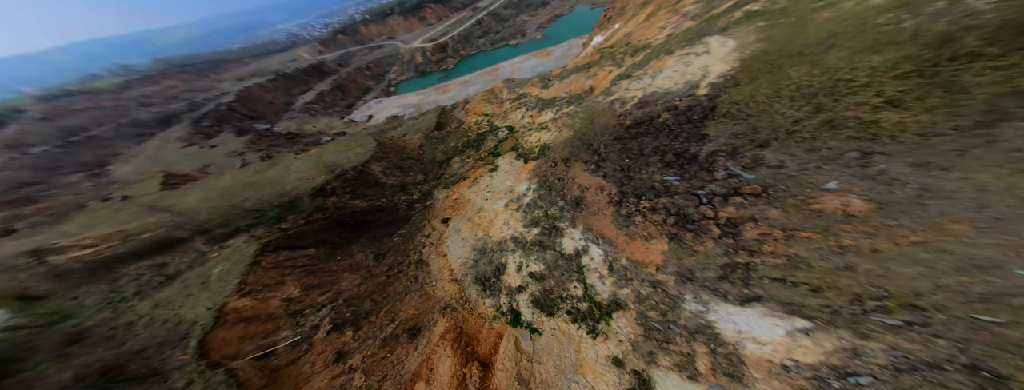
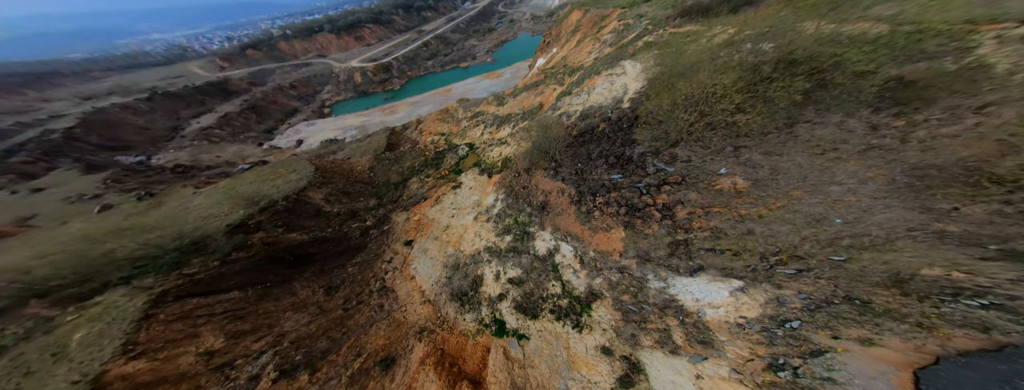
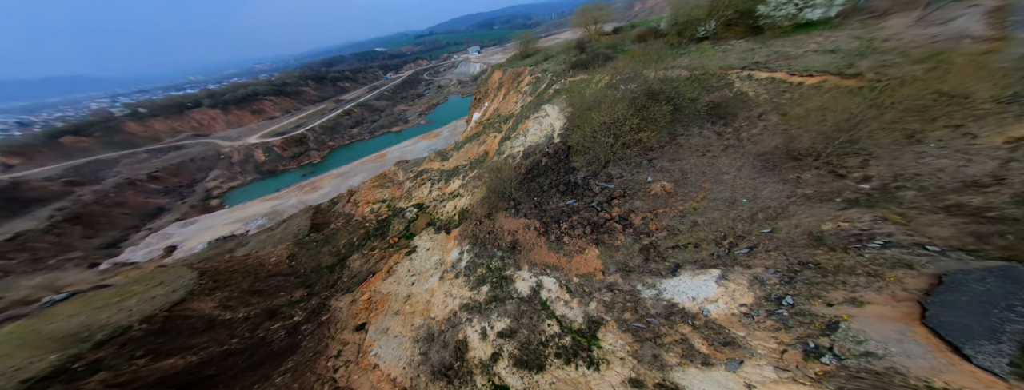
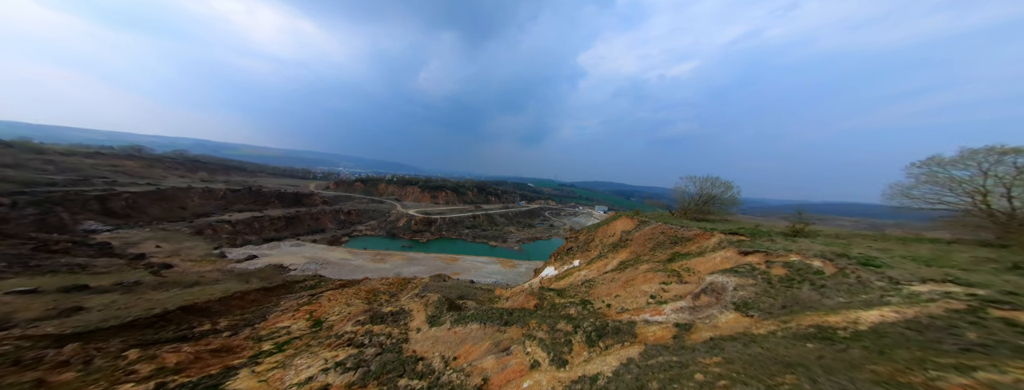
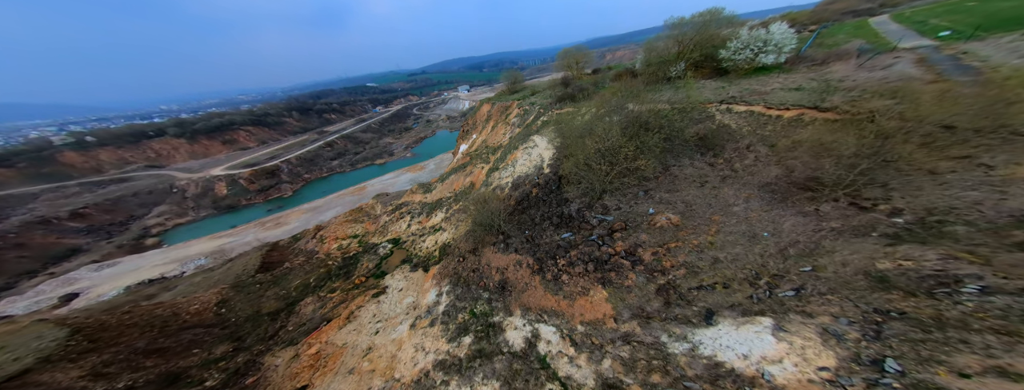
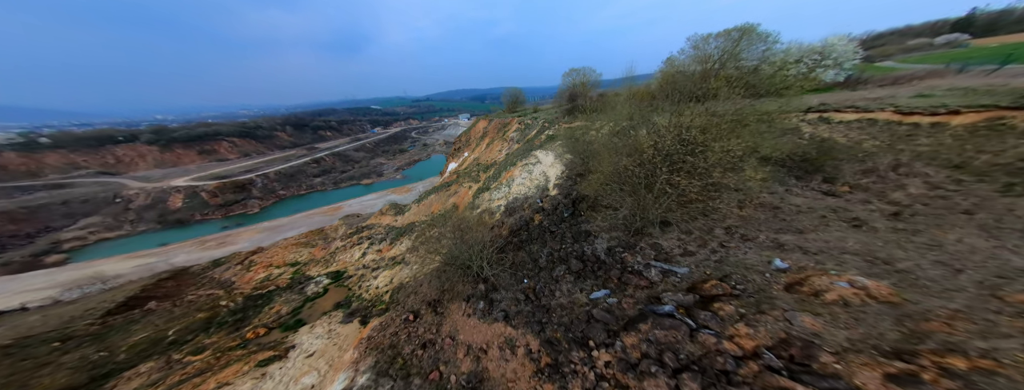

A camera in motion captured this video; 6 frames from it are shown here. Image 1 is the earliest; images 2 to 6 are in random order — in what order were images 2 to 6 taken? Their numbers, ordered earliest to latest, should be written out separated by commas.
2, 3, 5, 6, 4
